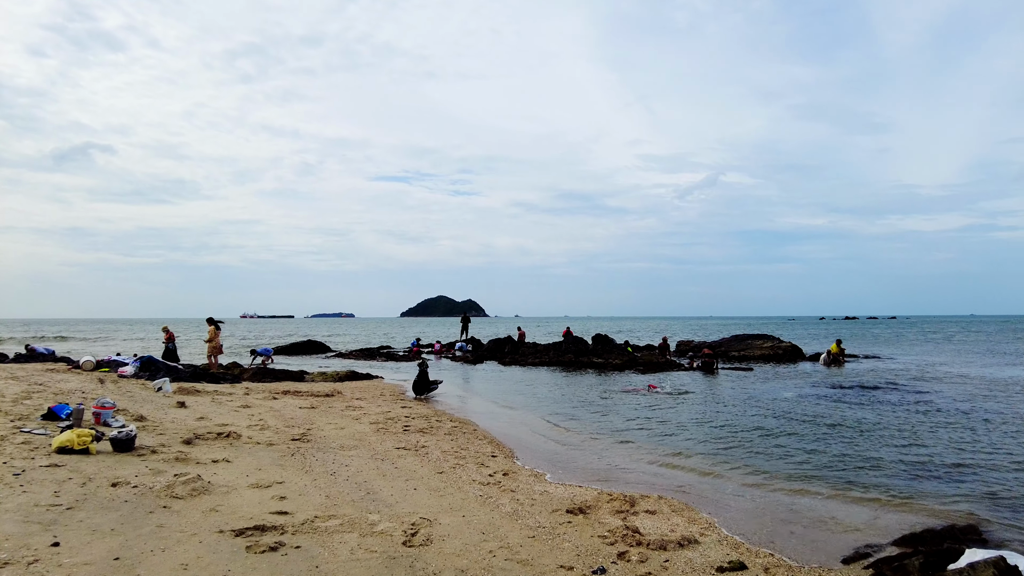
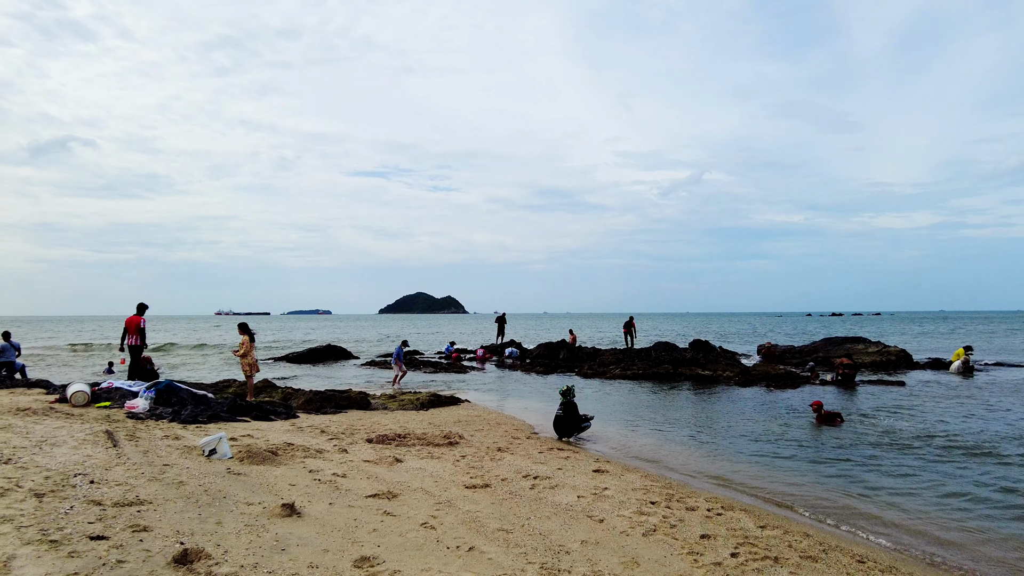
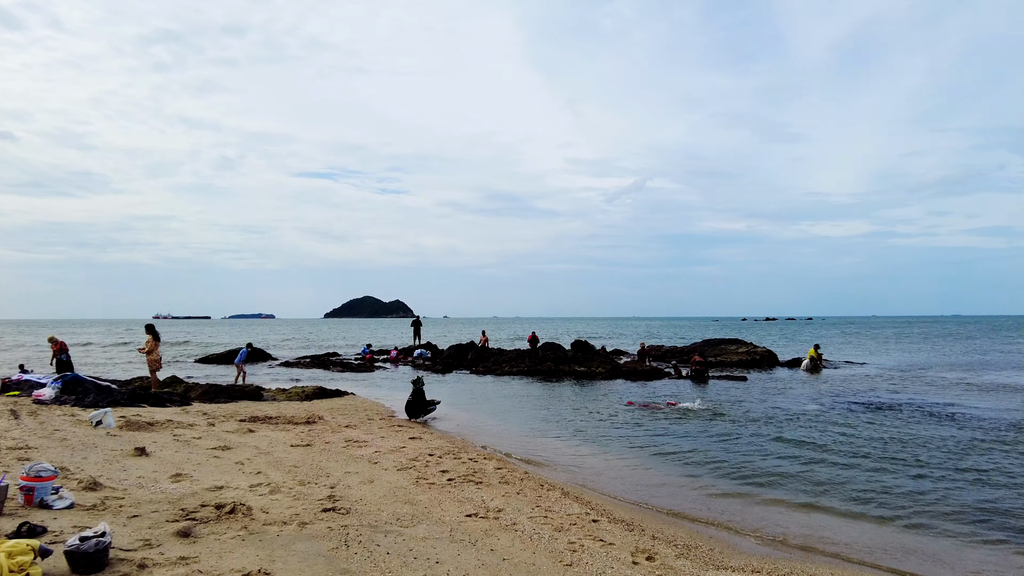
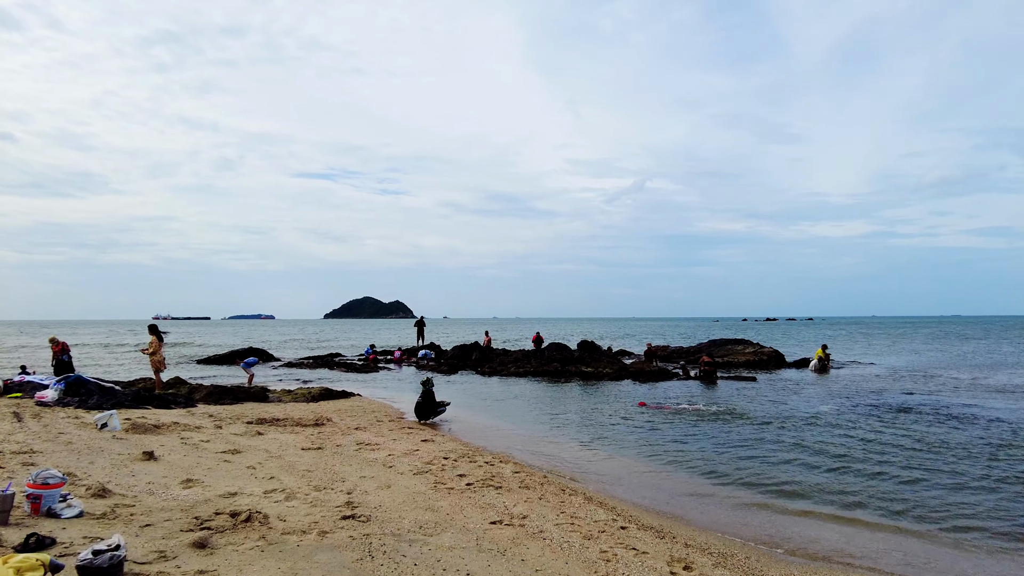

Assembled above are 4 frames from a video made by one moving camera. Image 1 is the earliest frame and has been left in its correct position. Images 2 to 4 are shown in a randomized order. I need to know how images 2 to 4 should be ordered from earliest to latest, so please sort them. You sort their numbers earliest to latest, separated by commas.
3, 4, 2
